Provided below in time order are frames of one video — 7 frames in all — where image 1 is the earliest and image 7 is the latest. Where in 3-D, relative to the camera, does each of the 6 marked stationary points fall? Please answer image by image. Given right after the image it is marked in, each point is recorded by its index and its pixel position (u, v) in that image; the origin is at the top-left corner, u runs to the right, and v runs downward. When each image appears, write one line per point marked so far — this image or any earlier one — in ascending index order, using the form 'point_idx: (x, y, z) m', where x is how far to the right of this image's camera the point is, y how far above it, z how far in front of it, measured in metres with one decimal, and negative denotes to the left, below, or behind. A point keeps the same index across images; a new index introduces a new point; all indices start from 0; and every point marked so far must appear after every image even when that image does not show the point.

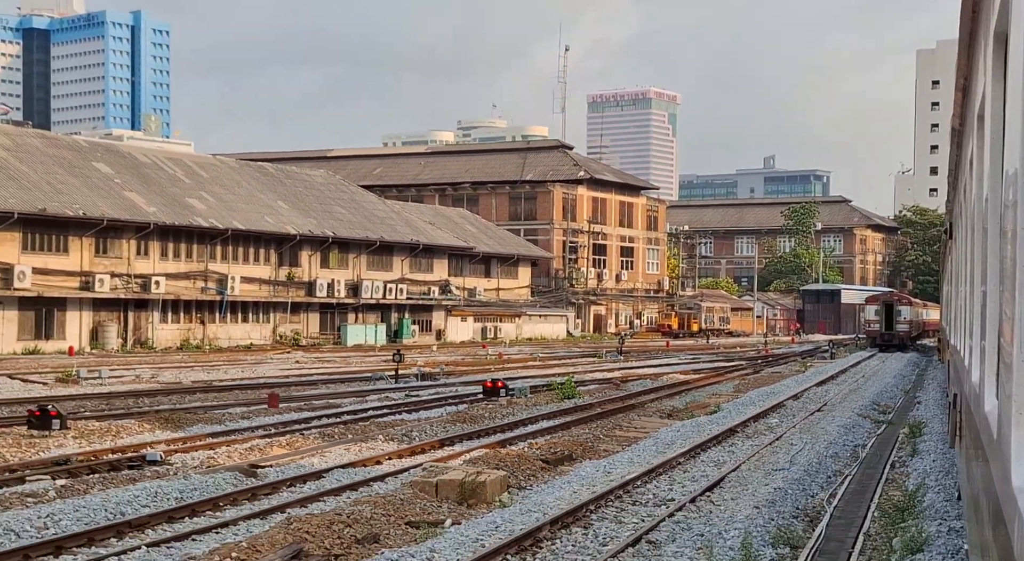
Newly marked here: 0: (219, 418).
0: (-4.2, -2.0, +19.5) m
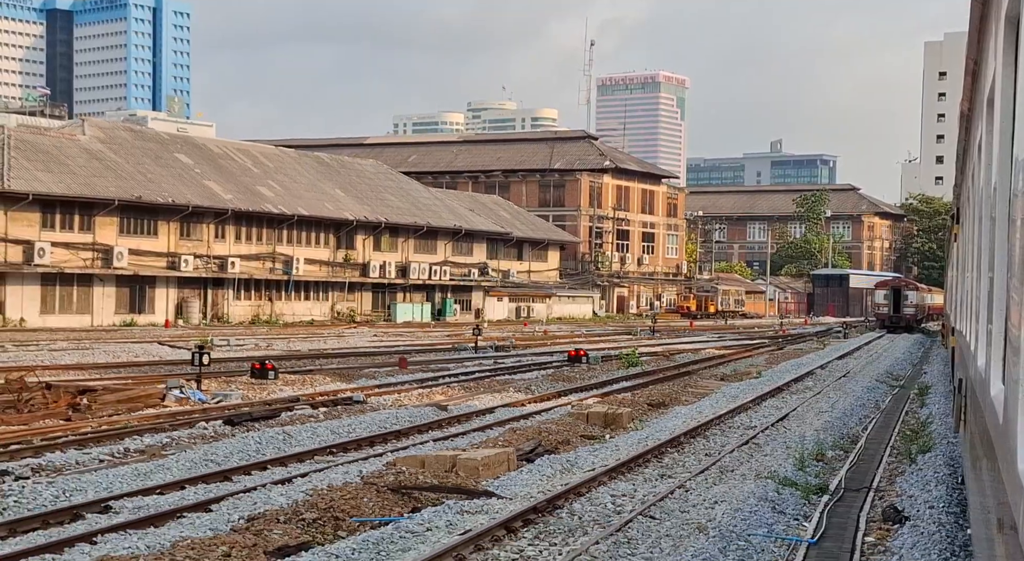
0: (-2.5, -1.7, +24.7) m
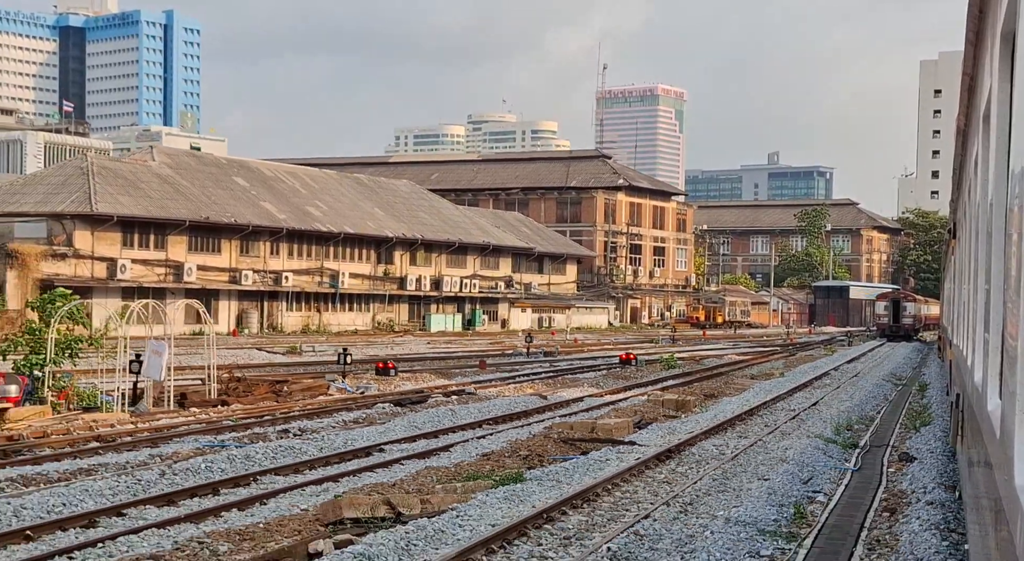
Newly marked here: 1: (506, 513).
0: (-1.0, -2.0, +29.5) m
1: (0.0, -1.7, +10.2) m
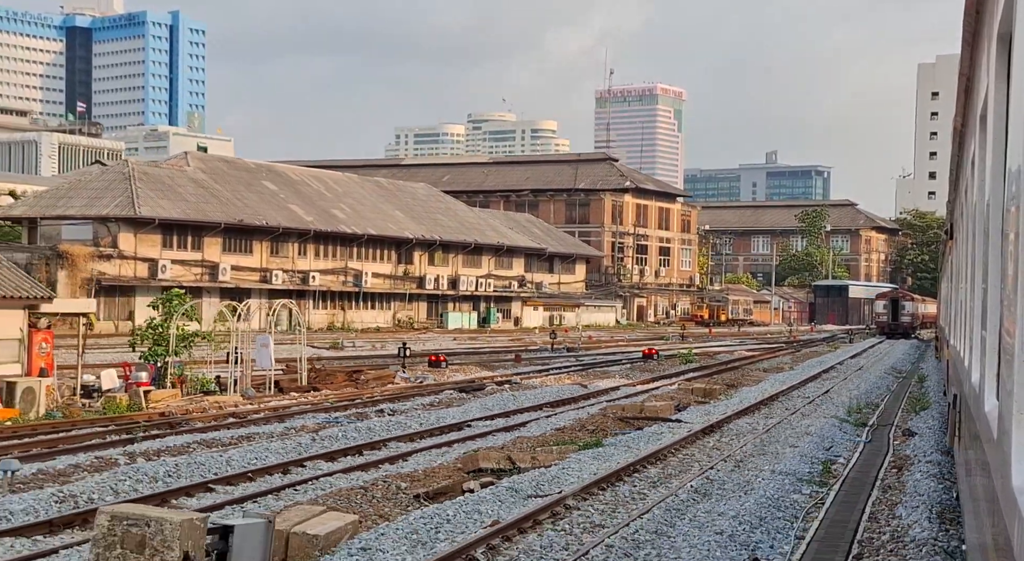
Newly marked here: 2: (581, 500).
0: (-0.2, -2.0, +32.4) m
1: (+0.9, -1.8, +13.1) m
2: (+0.6, -1.8, +11.0) m
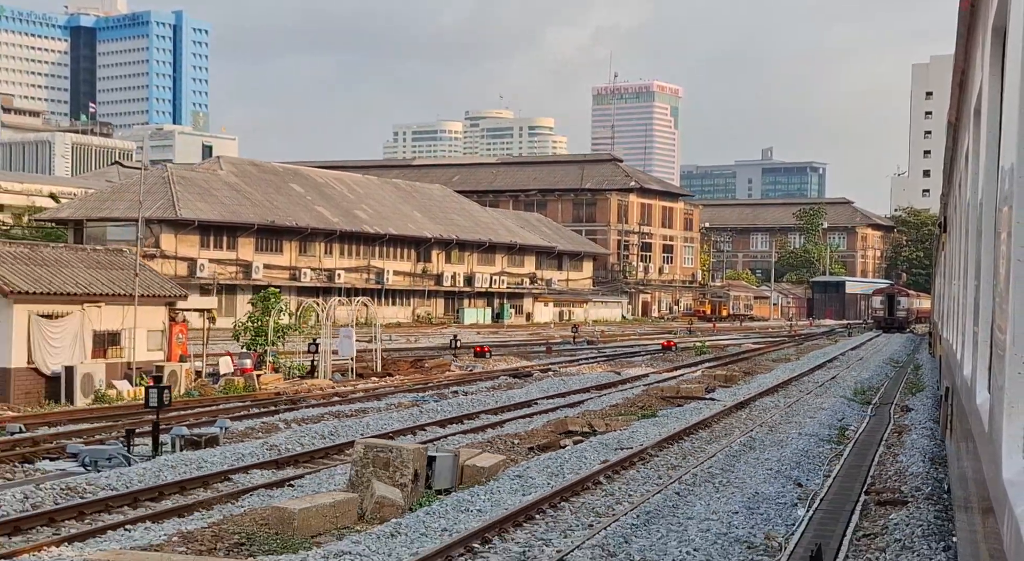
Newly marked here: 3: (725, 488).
0: (+0.7, -2.0, +35.7) m
1: (+1.8, -1.8, +16.4) m
2: (+1.6, -1.8, +14.3) m
3: (+1.8, -1.8, +11.4) m
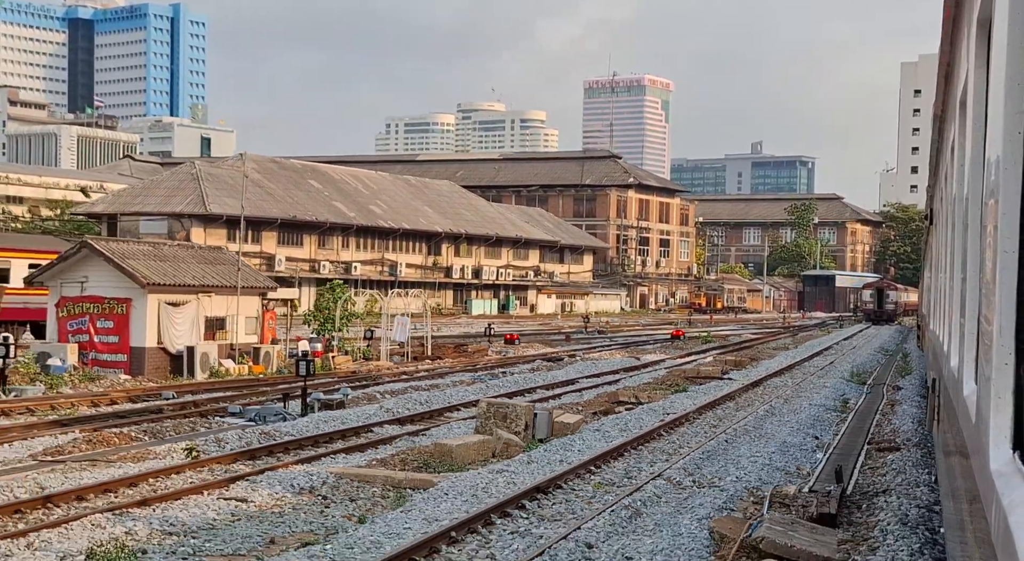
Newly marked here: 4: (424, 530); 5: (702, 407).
0: (+1.4, -1.8, +38.9) m
1: (+2.7, -1.8, +19.6) m
2: (+2.4, -1.7, +17.5) m
3: (+2.7, -1.7, +14.7) m
4: (-0.5, -1.6, +8.7) m
5: (+2.5, -1.7, +18.0) m
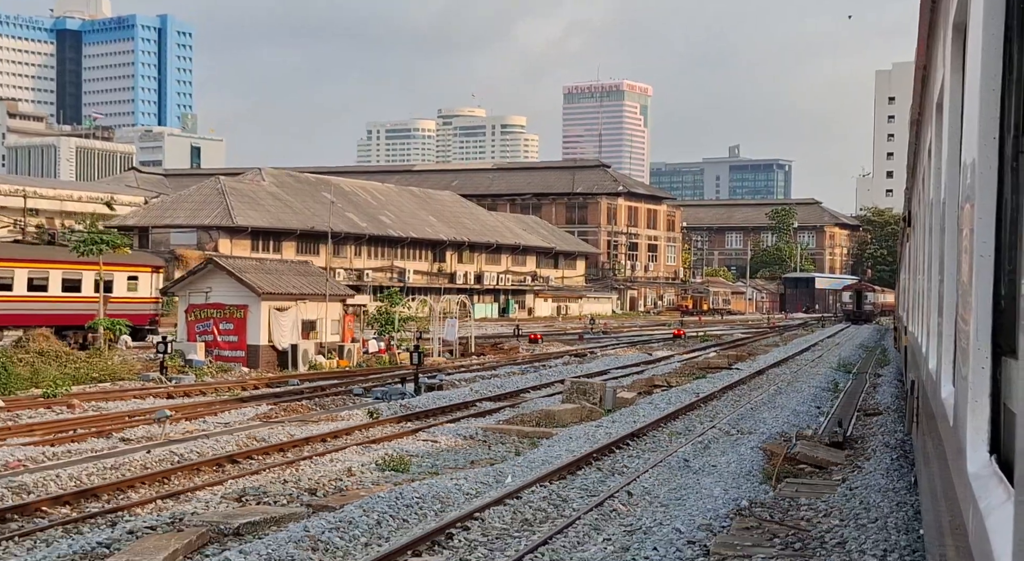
0: (+2.0, -2.0, +43.3) m
1: (+3.6, -1.9, +24.0) m
2: (+3.4, -1.8, +21.9) m
3: (+3.7, -1.8, +19.1) m
4: (+0.6, -1.7, +13.1) m
5: (+3.5, -1.8, +22.4) m
